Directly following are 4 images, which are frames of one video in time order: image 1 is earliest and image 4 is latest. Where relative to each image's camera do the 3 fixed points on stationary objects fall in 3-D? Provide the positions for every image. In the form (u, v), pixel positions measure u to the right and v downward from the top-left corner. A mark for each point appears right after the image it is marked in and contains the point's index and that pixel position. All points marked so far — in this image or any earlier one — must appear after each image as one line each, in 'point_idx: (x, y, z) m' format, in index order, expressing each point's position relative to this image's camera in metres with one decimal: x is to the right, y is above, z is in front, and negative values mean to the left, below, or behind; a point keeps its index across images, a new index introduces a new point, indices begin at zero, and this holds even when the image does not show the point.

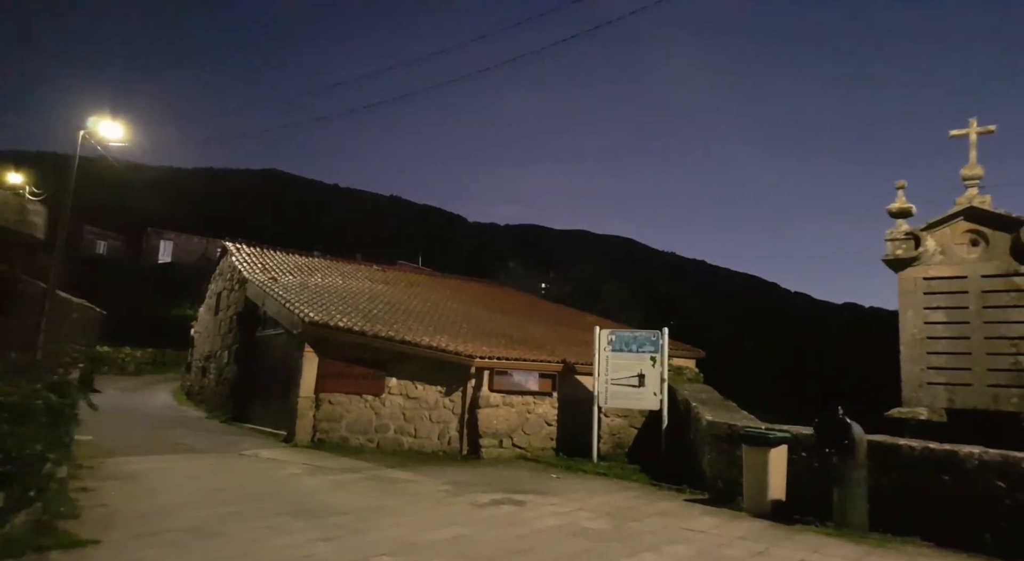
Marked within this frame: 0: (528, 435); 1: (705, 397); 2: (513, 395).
0: (+0.3, -3.0, +12.5) m
1: (+3.5, -2.1, +11.6) m
2: (0.0, -2.2, +12.5) m
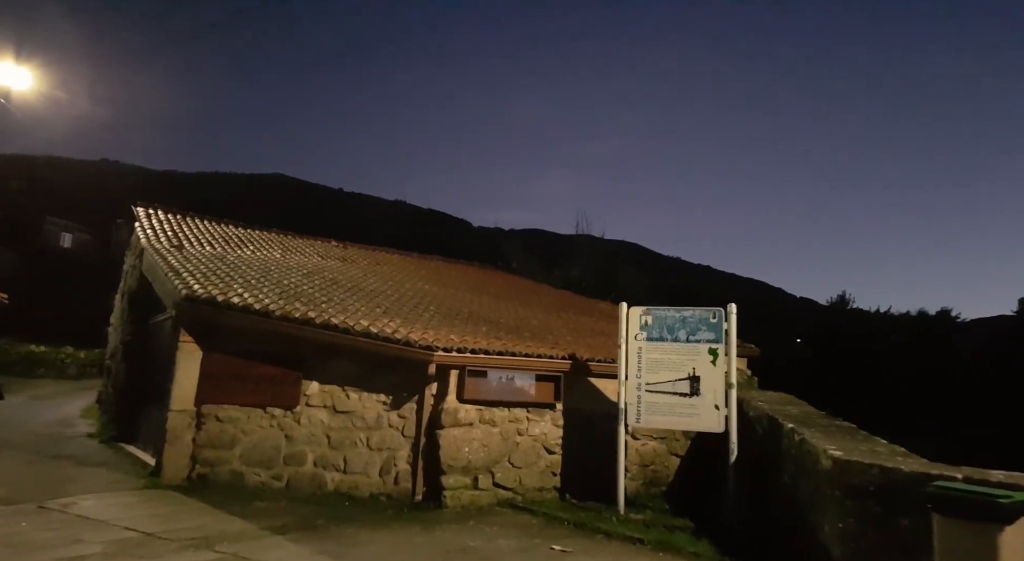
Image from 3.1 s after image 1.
0: (+0.1, -2.4, +8.2) m
1: (+3.2, -1.5, +7.3) m
2: (-0.2, -1.6, +8.2) m
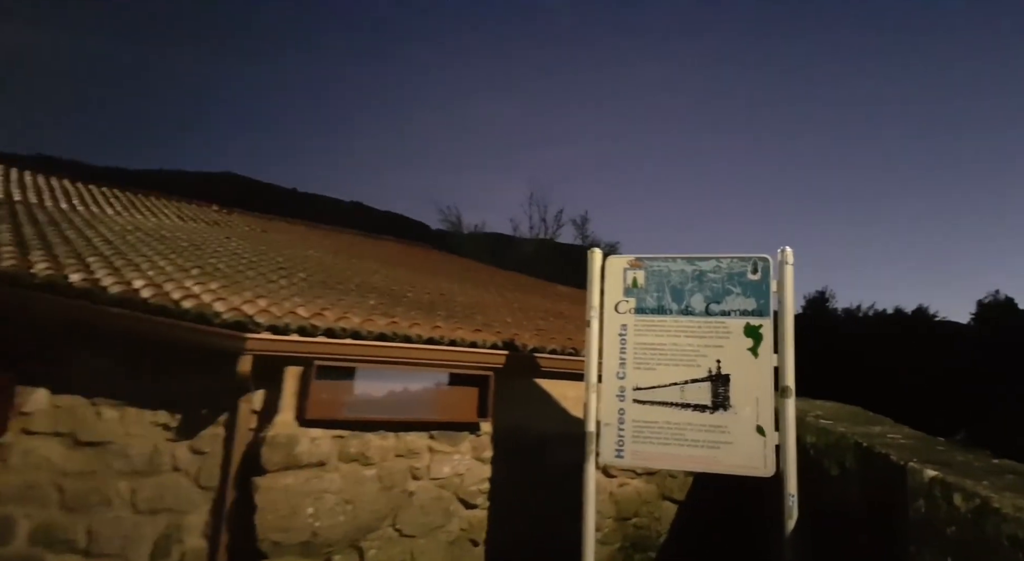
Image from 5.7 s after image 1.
0: (-0.7, -1.9, +4.7) m
1: (+2.5, -1.0, +4.0) m
2: (-1.0, -1.1, +4.7) m
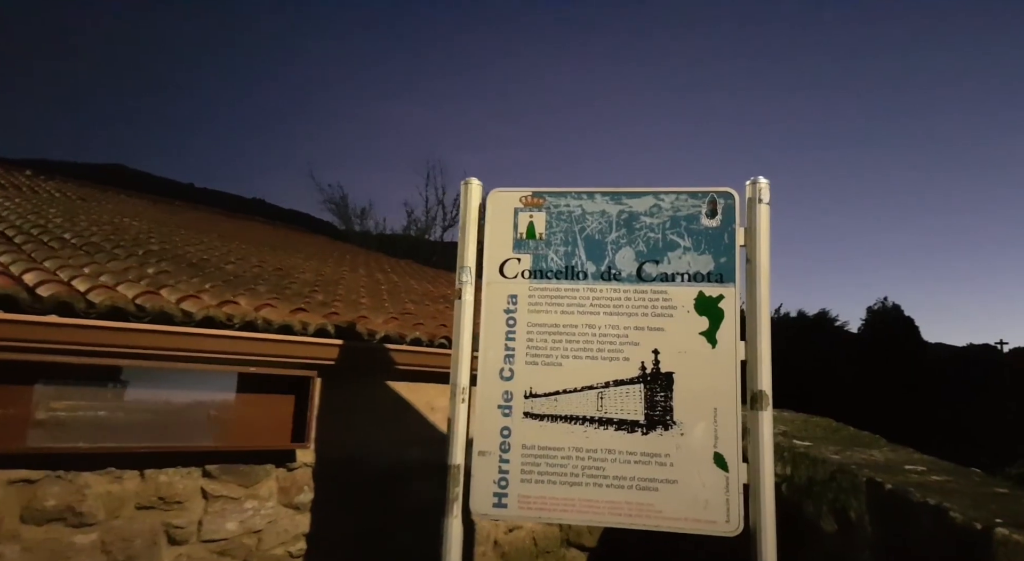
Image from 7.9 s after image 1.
0: (-1.5, -1.6, +2.9) m
1: (+1.7, -0.8, +2.6) m
2: (-1.8, -0.8, +2.8) m
